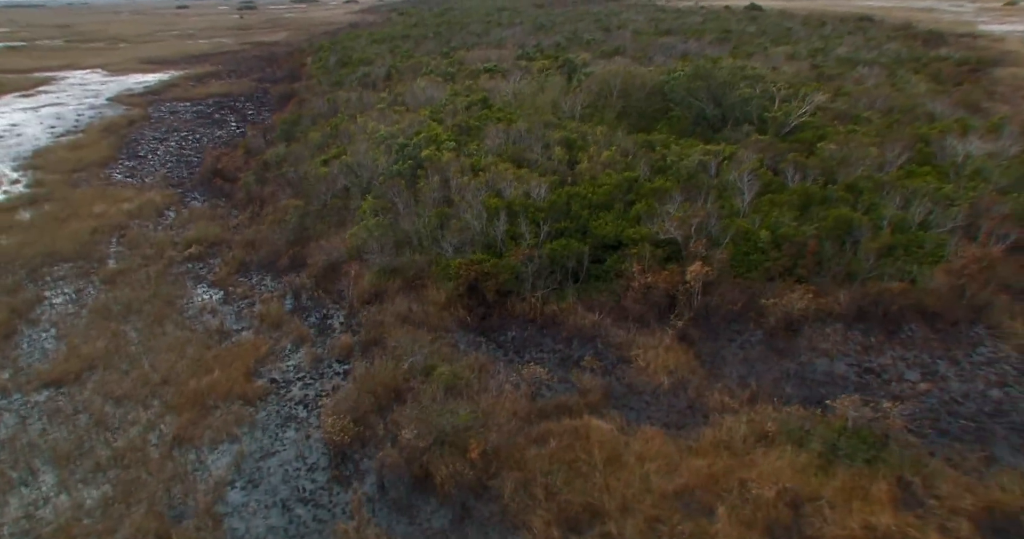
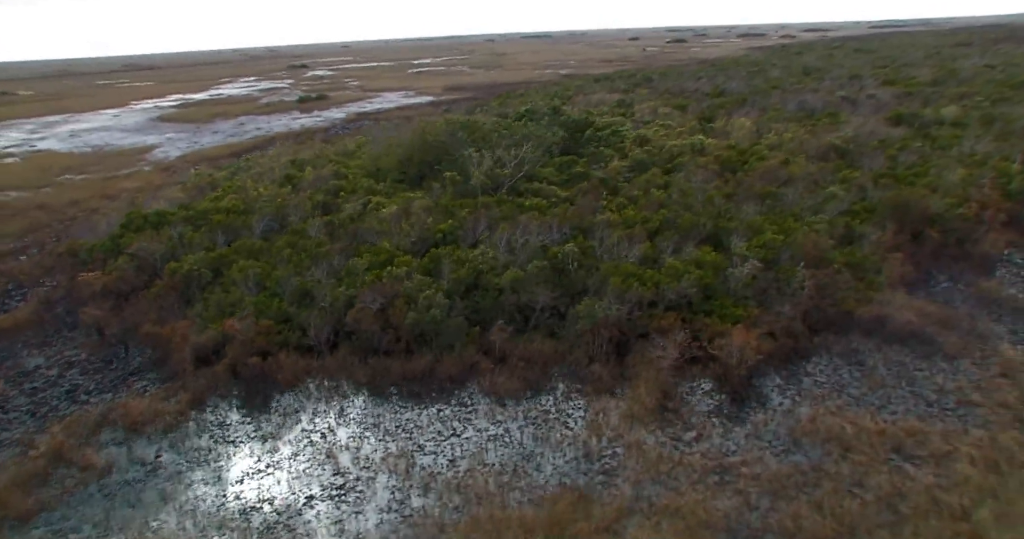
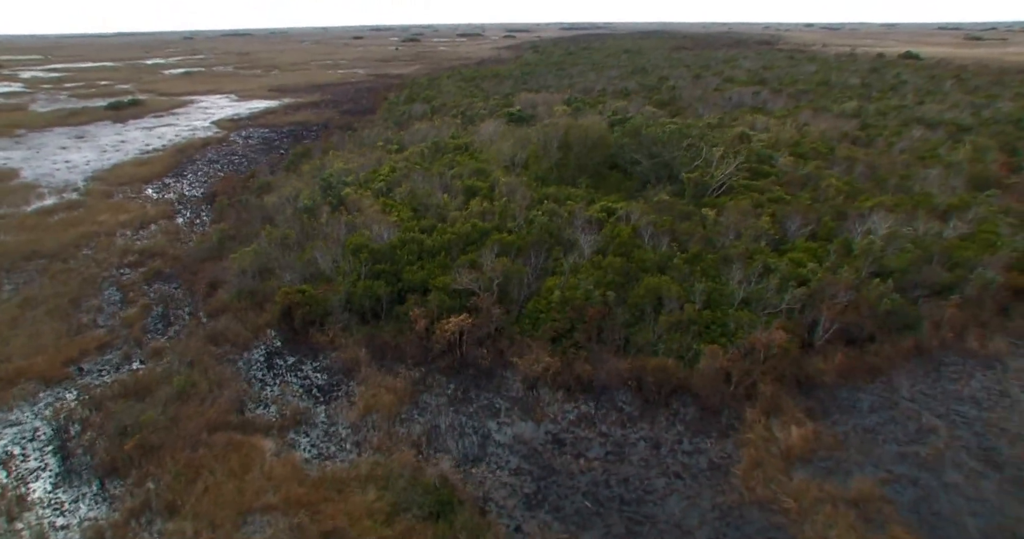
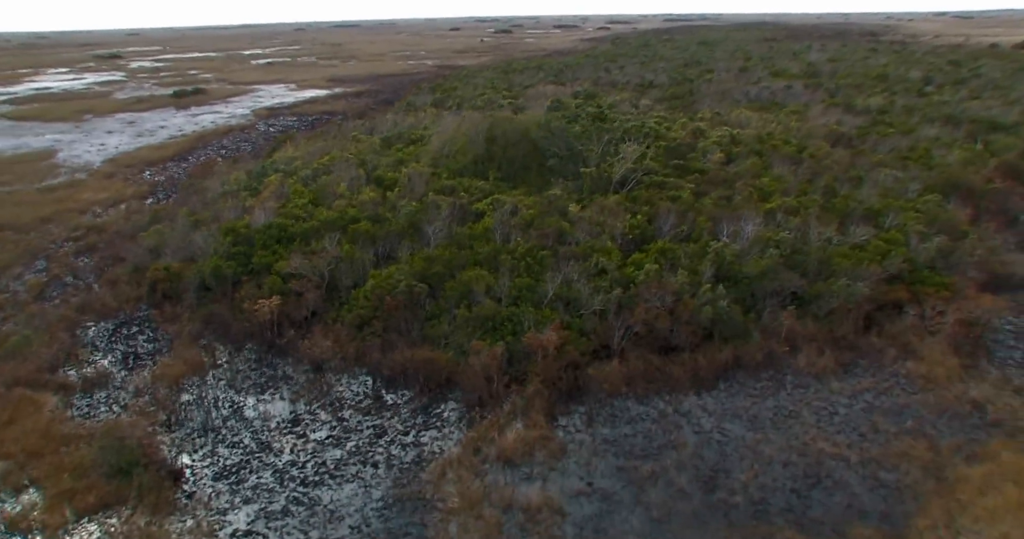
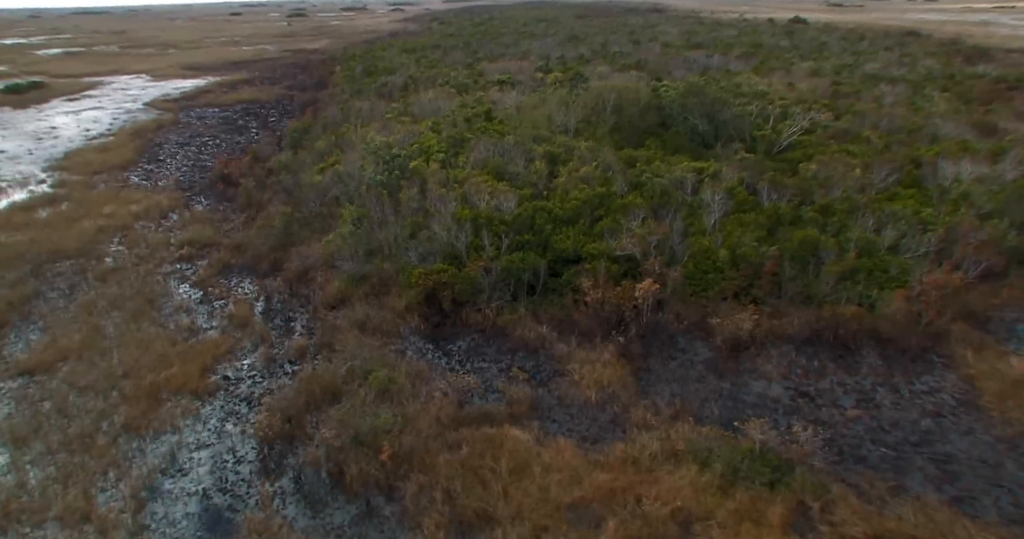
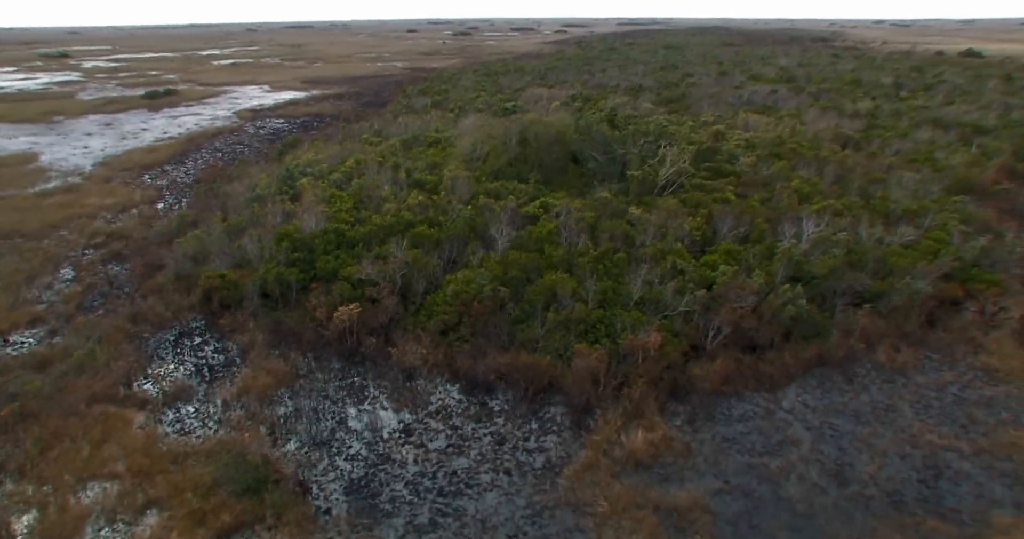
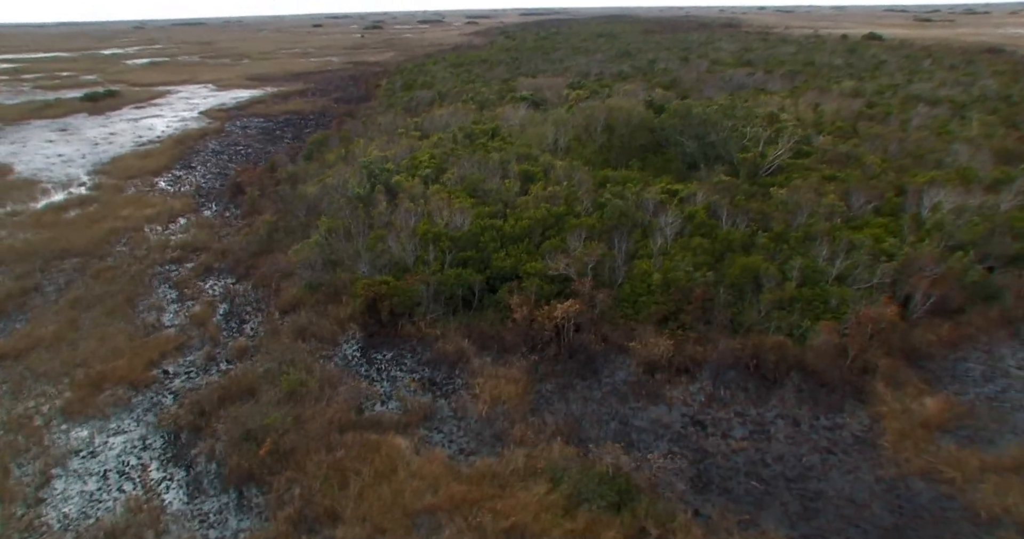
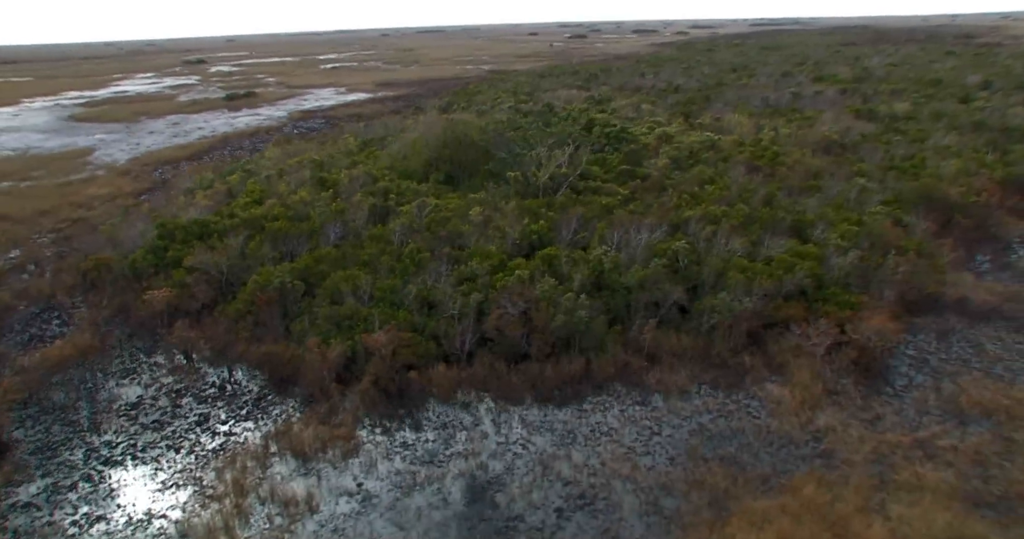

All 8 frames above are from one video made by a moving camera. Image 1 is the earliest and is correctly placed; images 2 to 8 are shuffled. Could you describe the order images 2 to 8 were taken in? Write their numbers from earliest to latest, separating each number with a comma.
5, 7, 3, 6, 4, 8, 2
